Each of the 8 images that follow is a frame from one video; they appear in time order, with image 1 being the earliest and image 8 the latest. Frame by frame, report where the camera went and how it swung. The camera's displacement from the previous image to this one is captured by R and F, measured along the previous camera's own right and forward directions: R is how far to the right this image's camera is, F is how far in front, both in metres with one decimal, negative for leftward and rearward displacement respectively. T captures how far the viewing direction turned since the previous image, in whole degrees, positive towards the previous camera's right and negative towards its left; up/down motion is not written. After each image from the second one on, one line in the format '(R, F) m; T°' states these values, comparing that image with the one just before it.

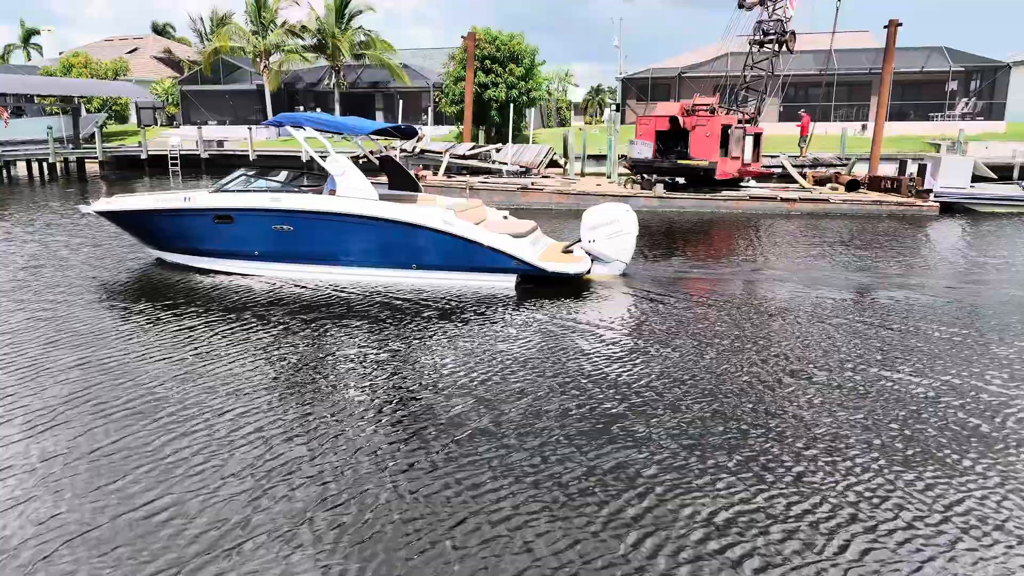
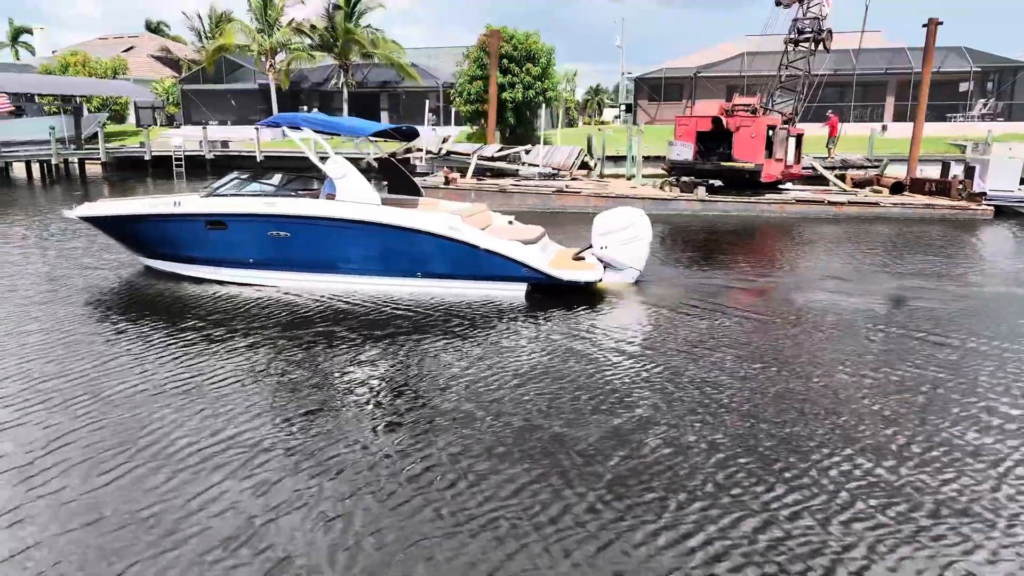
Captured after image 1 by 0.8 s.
(-0.6, +0.4) m; +1°
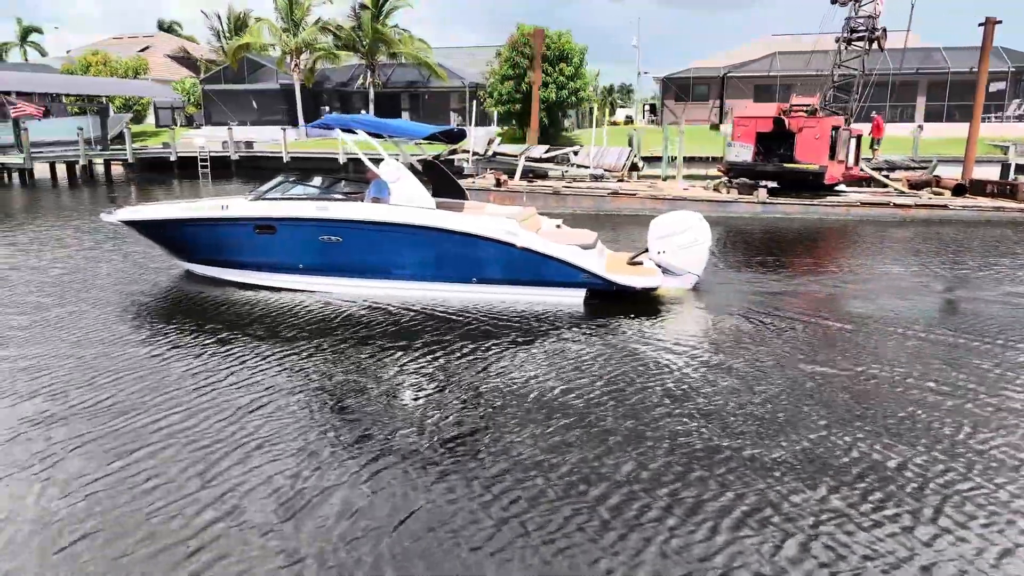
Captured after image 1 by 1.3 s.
(-0.7, +0.2) m; 0°
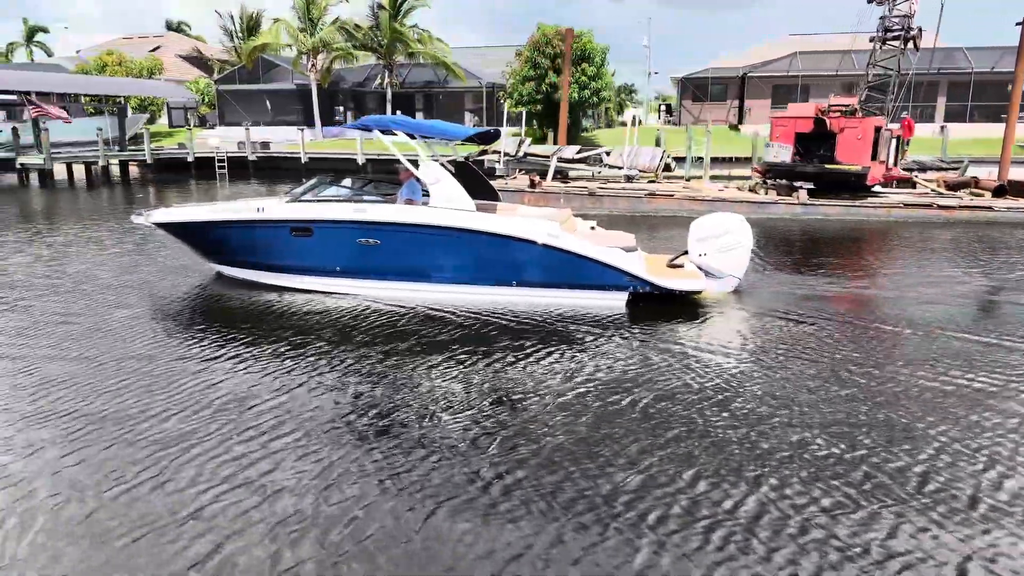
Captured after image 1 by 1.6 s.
(-0.4, +0.1) m; 0°
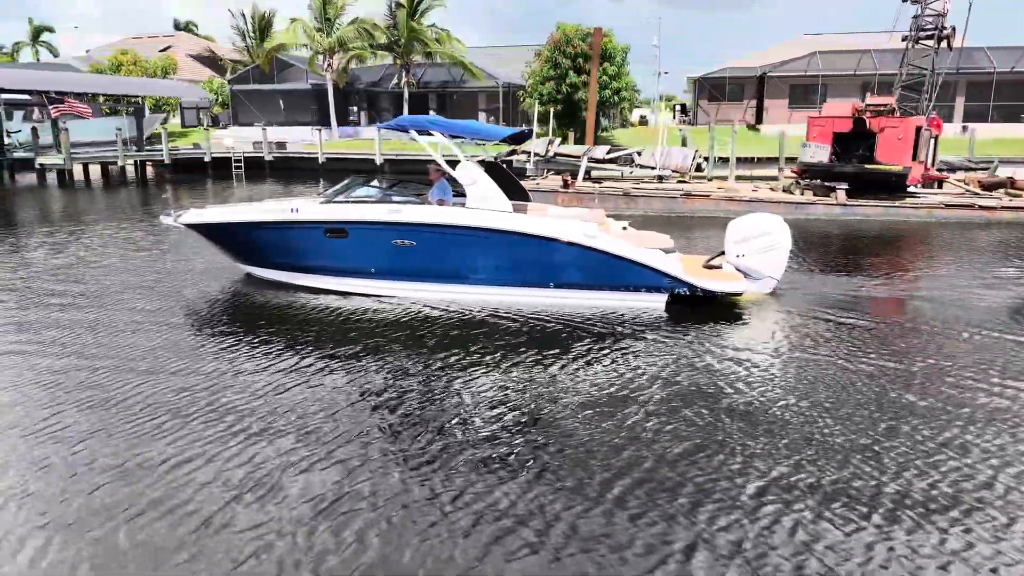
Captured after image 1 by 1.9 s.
(-0.4, +0.1) m; 0°
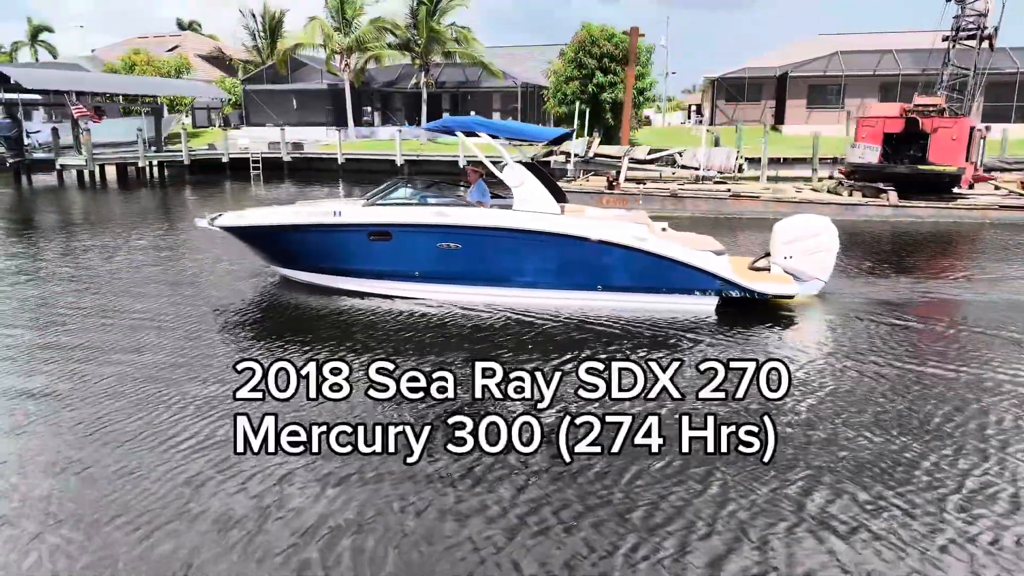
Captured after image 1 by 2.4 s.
(-0.6, +0.1) m; +1°
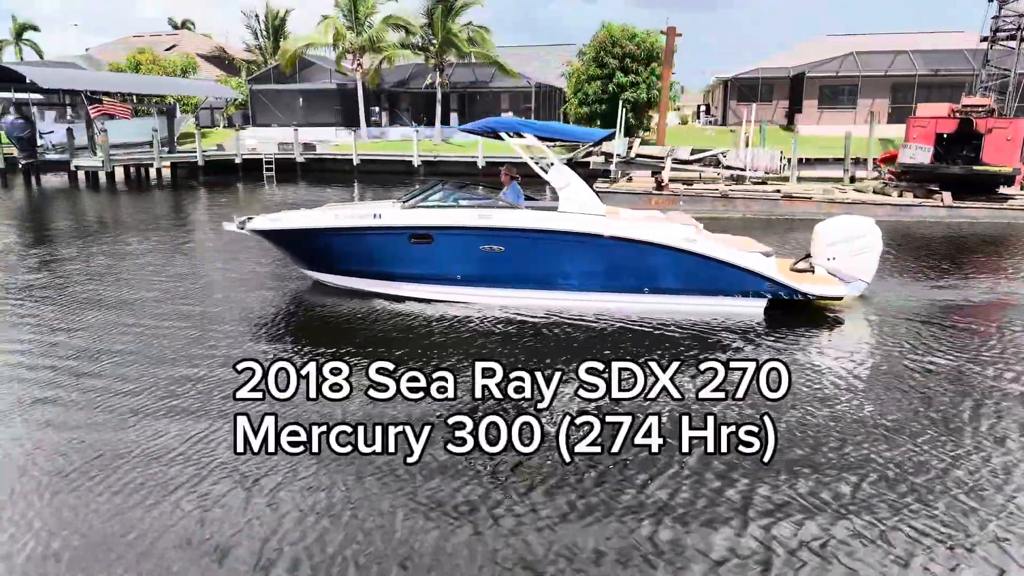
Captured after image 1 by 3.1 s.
(-0.8, +0.2) m; +1°
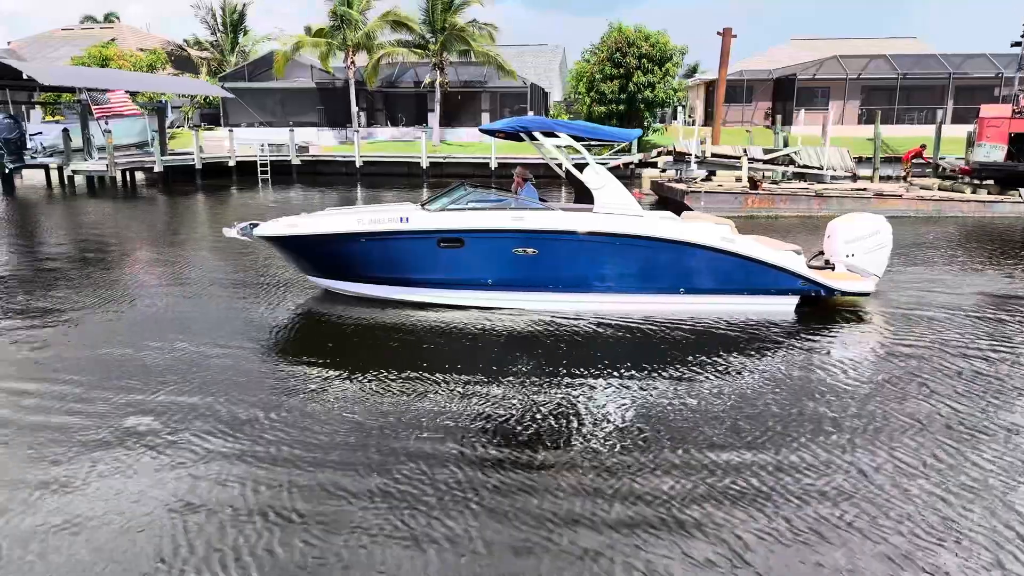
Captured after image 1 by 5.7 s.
(-2.2, +0.4) m; +7°
